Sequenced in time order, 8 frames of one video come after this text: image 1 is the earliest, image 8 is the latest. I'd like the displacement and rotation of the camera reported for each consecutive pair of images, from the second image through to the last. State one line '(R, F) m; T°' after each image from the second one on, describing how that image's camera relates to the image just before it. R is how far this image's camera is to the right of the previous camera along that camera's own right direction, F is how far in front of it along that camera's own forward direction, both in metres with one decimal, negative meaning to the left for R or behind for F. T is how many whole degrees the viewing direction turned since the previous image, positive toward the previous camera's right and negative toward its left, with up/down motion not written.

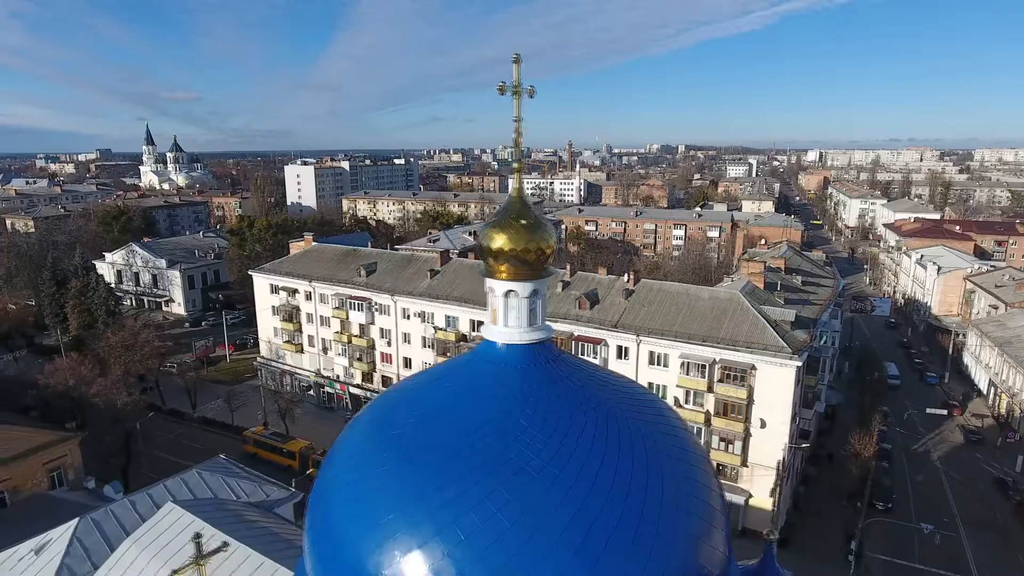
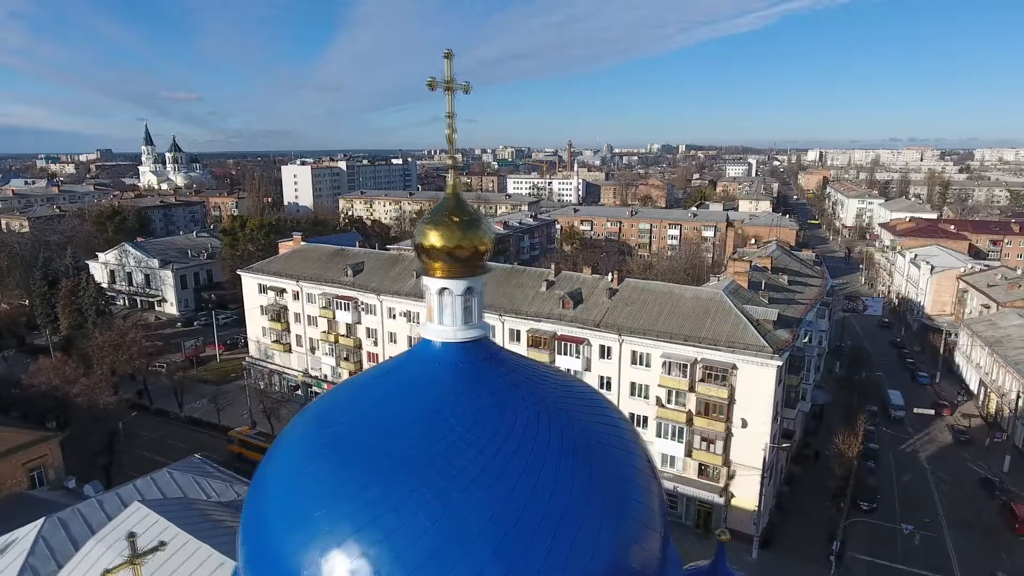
(+0.7, 0.0) m; 0°
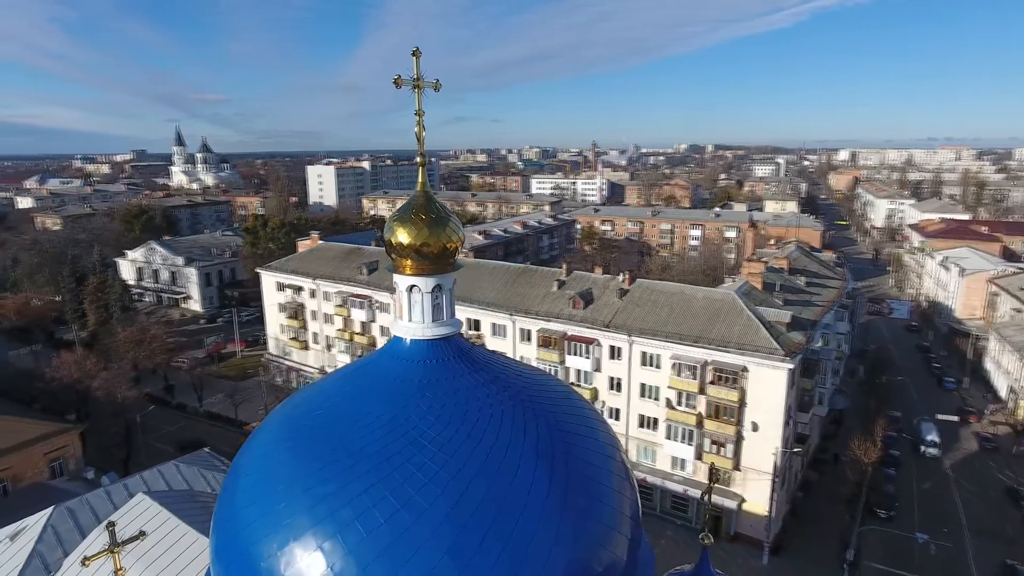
(+0.6, 0.0) m; -2°
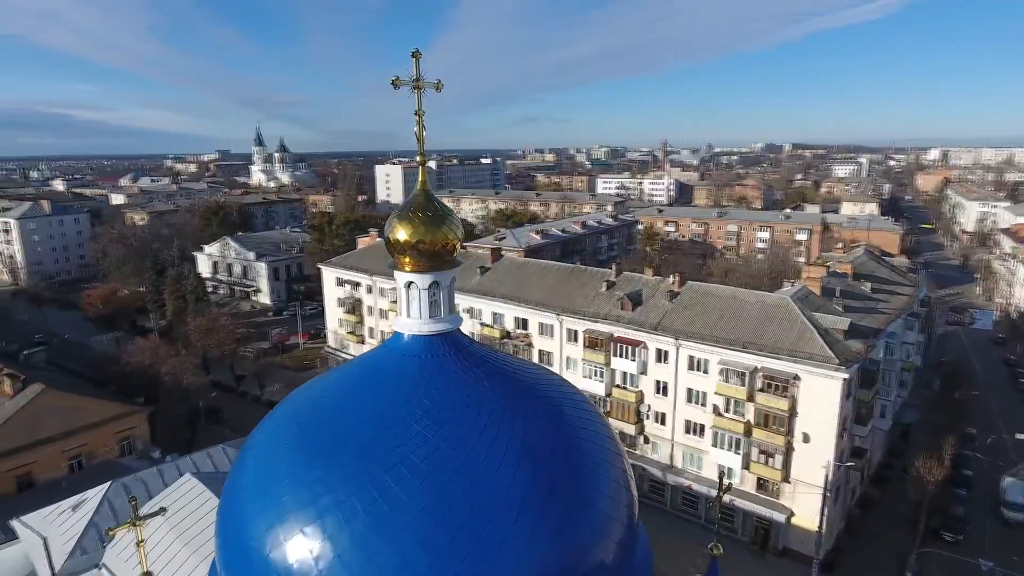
(+0.7, 0.0) m; -6°
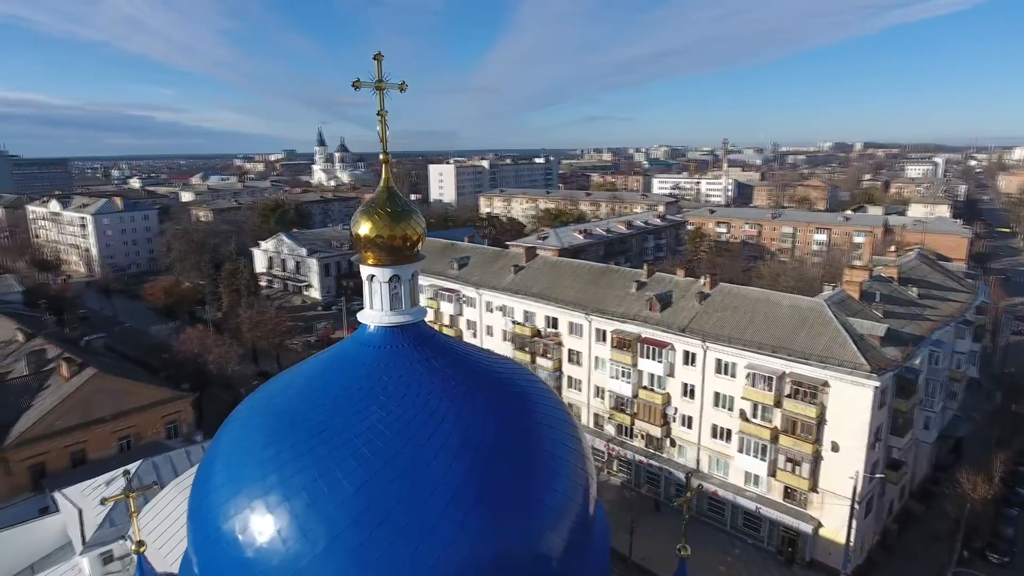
(+1.1, -0.1) m; -5°
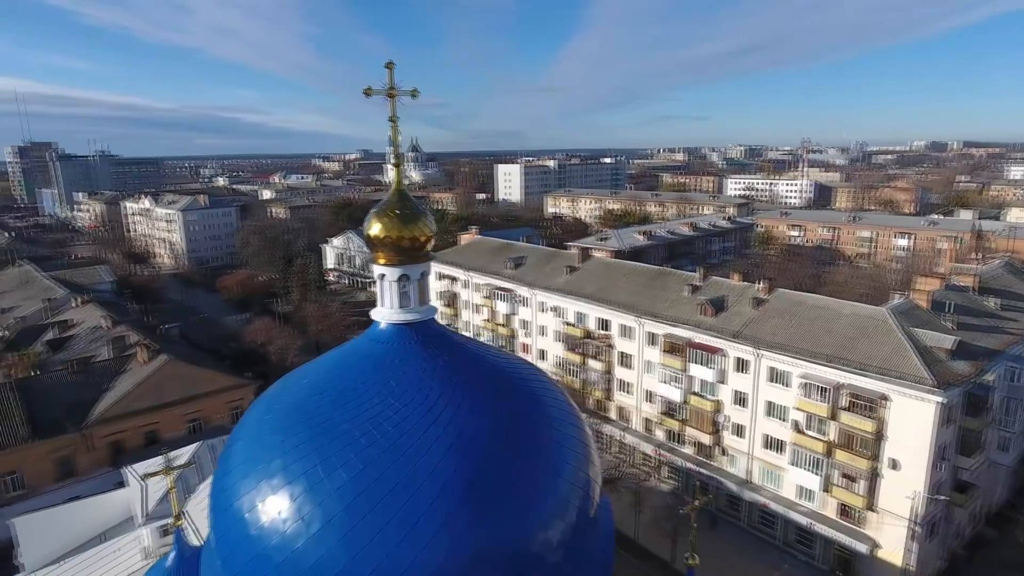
(+0.7, -0.1) m; -6°
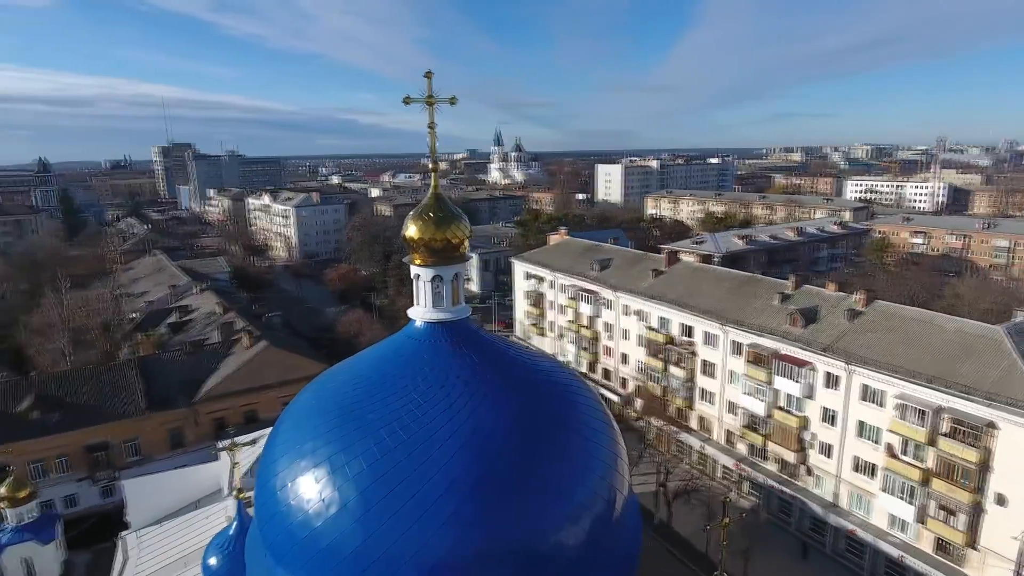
(+0.8, 0.0) m; -9°
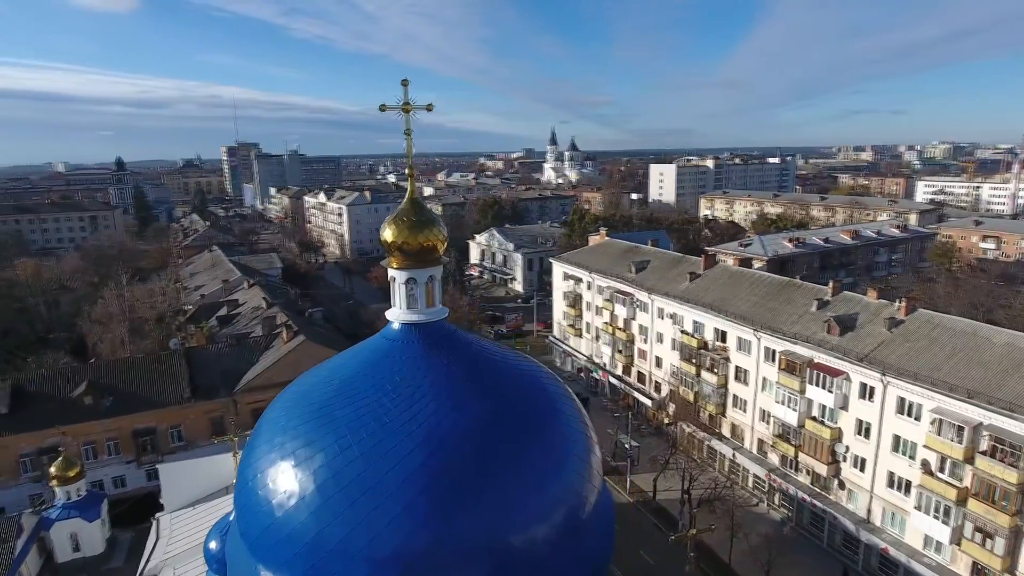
(+1.0, -0.1) m; -5°
